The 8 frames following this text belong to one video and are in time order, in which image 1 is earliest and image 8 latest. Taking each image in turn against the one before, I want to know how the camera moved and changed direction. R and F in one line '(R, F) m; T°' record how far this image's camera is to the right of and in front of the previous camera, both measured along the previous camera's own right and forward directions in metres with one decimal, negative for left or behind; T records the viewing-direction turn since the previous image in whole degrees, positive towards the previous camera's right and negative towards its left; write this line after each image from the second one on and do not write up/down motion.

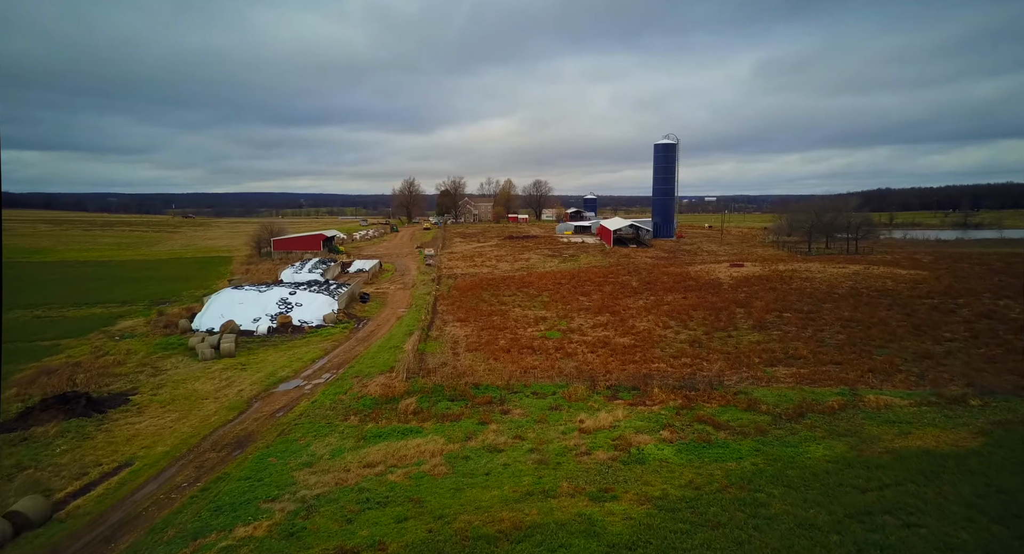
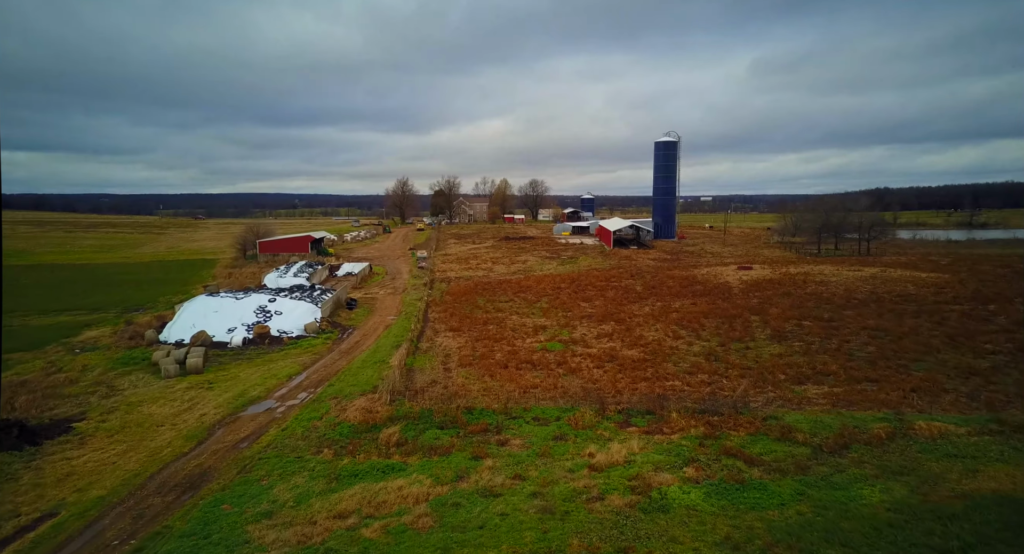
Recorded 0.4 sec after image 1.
(0.0, +1.6) m; 0°
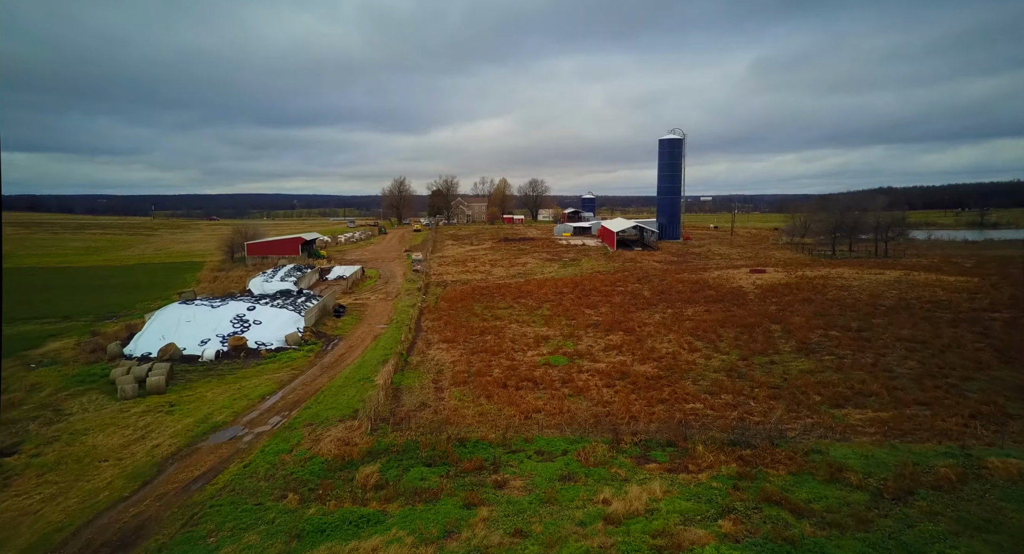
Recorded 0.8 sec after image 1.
(0.0, +1.7) m; 0°
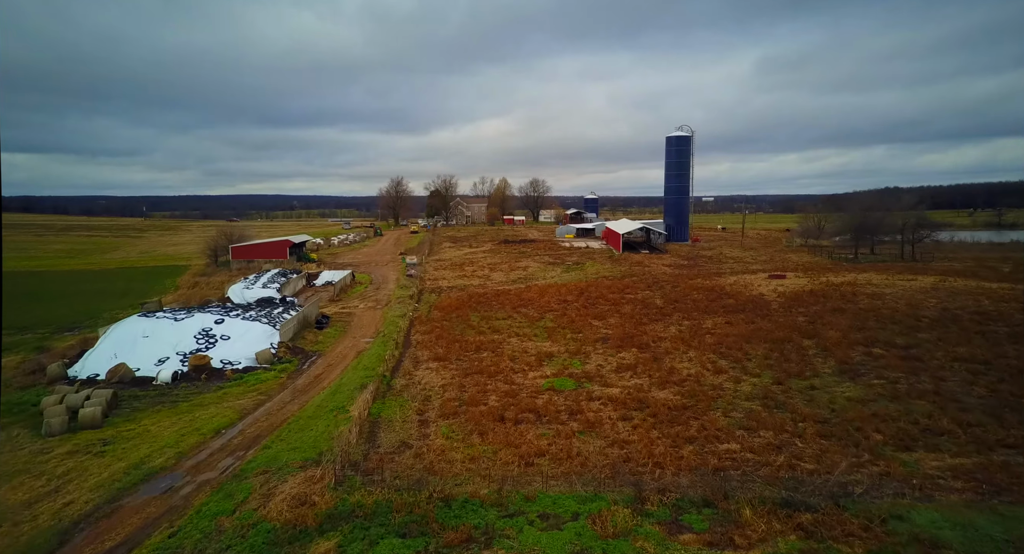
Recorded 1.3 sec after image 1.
(+0.1, +2.1) m; 0°
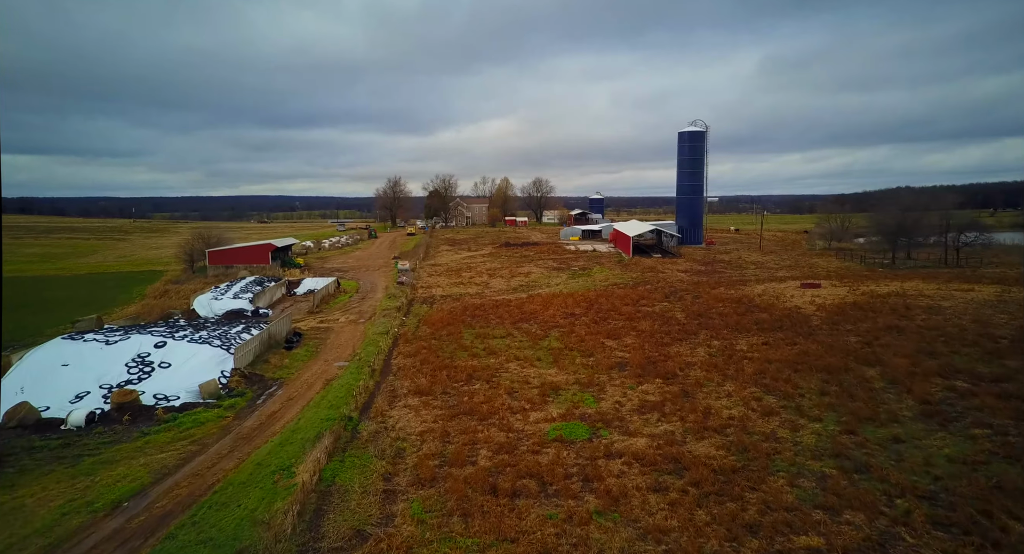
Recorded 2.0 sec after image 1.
(+0.1, +3.0) m; 0°
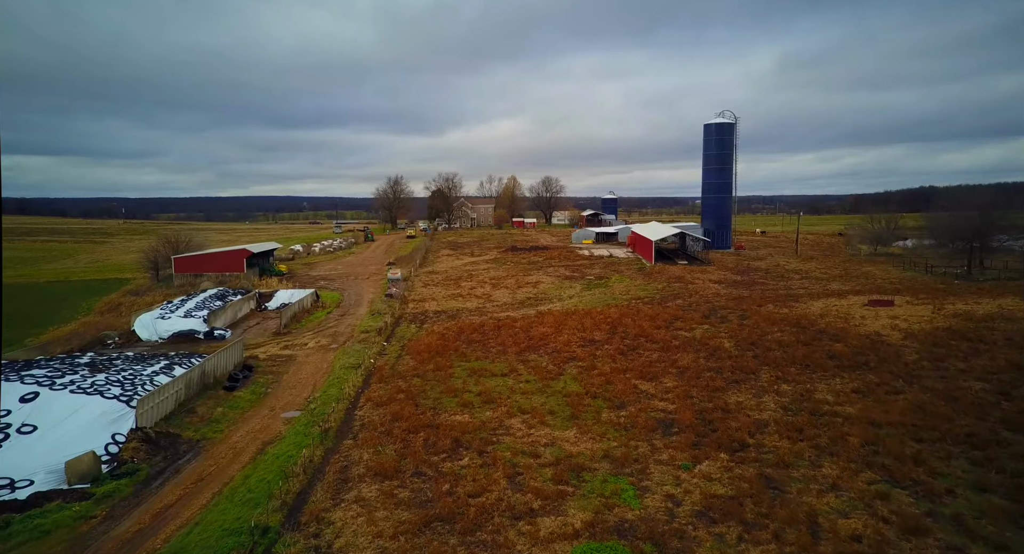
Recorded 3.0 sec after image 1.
(+0.1, +4.2) m; -1°
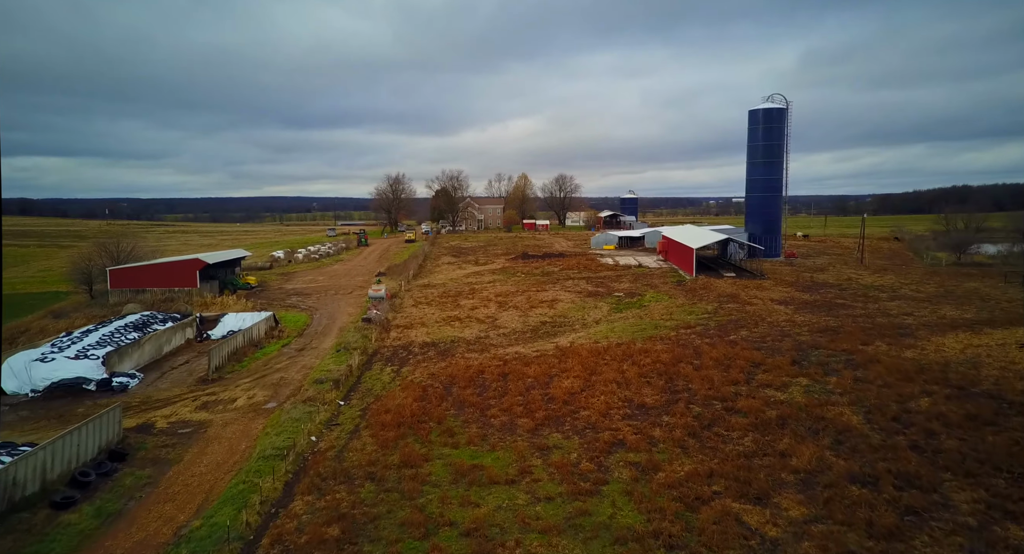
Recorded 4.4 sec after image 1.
(0.0, +5.7) m; -1°
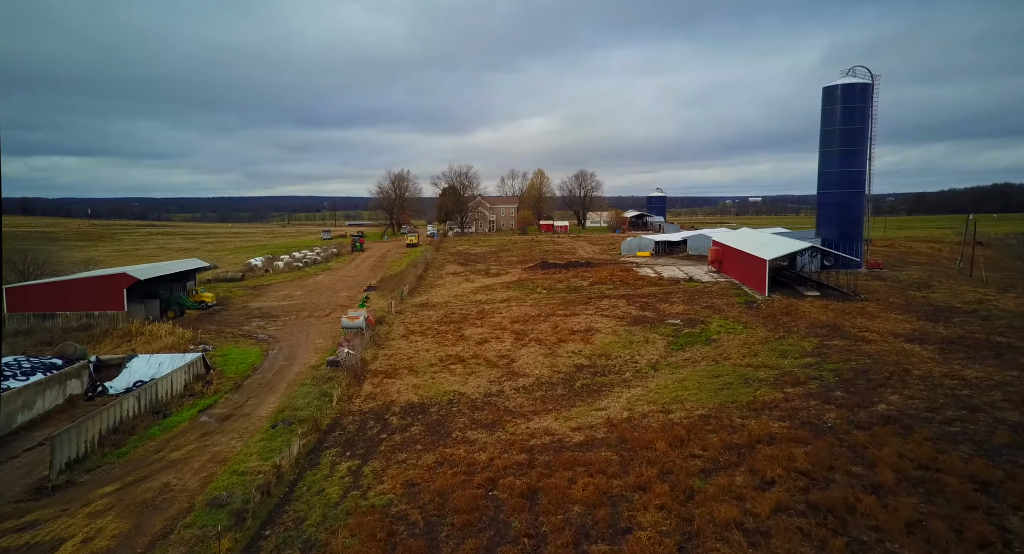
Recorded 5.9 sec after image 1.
(-0.3, +6.1) m; -1°
